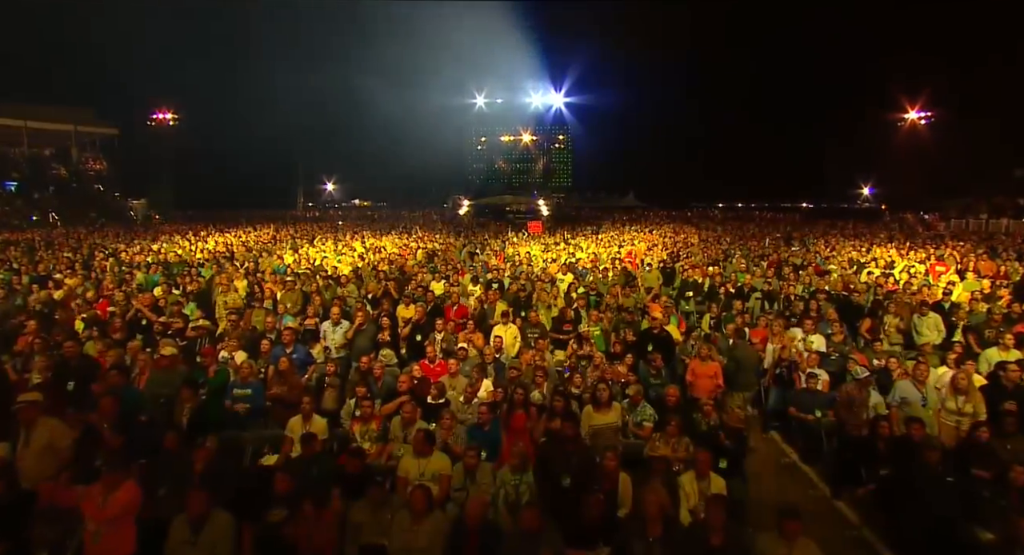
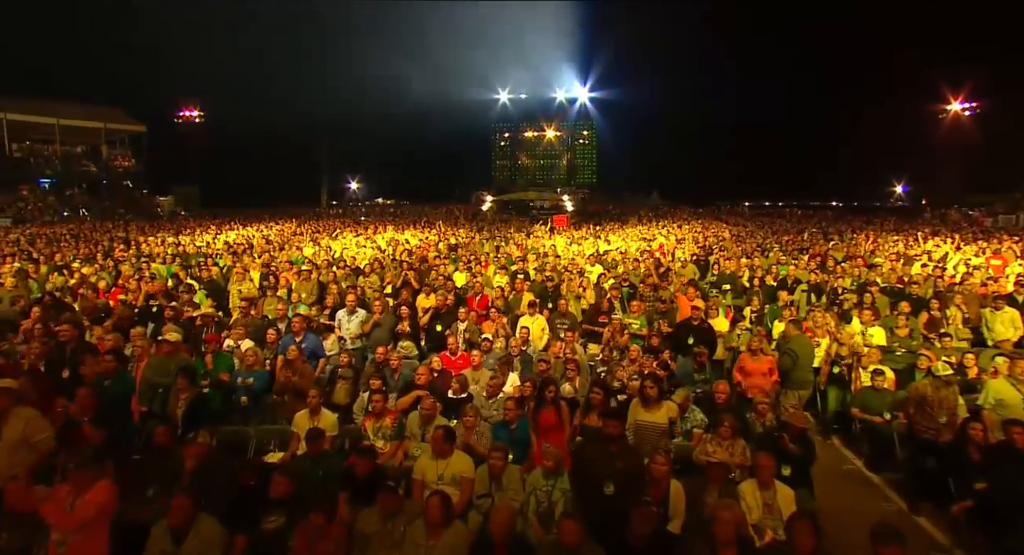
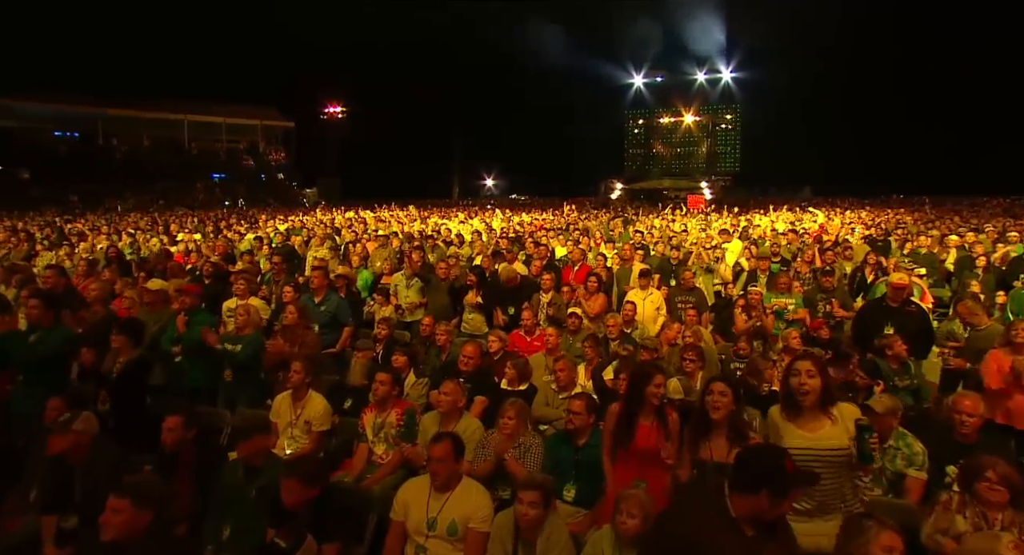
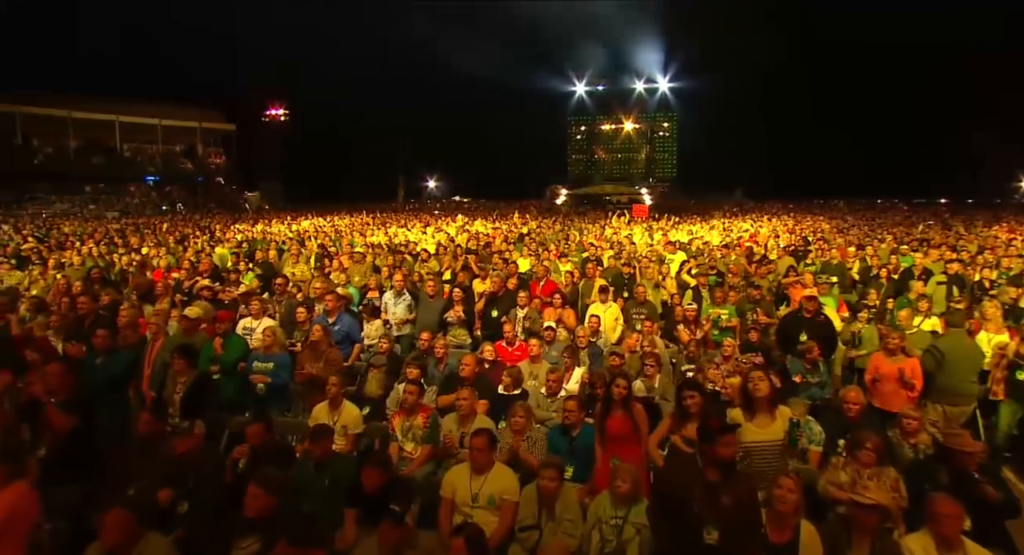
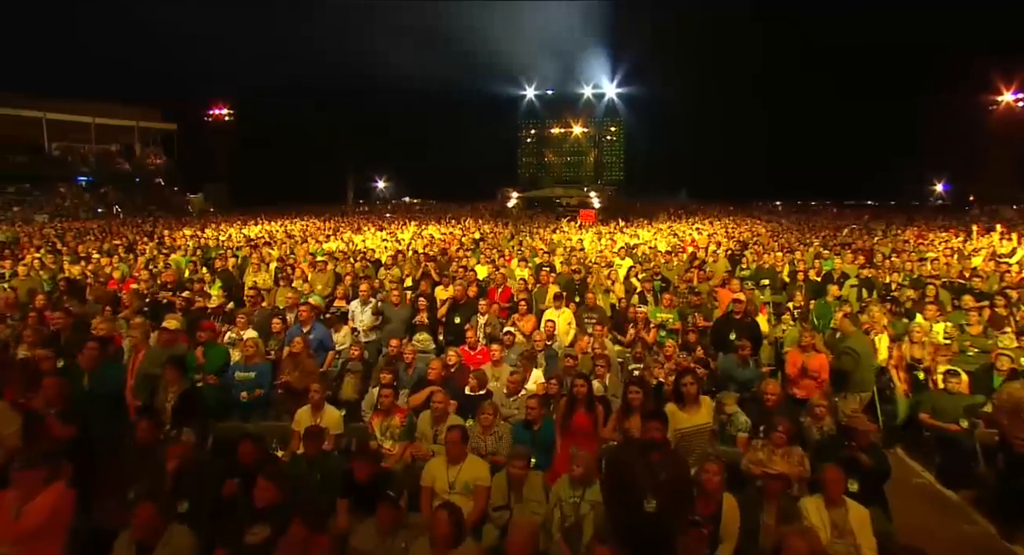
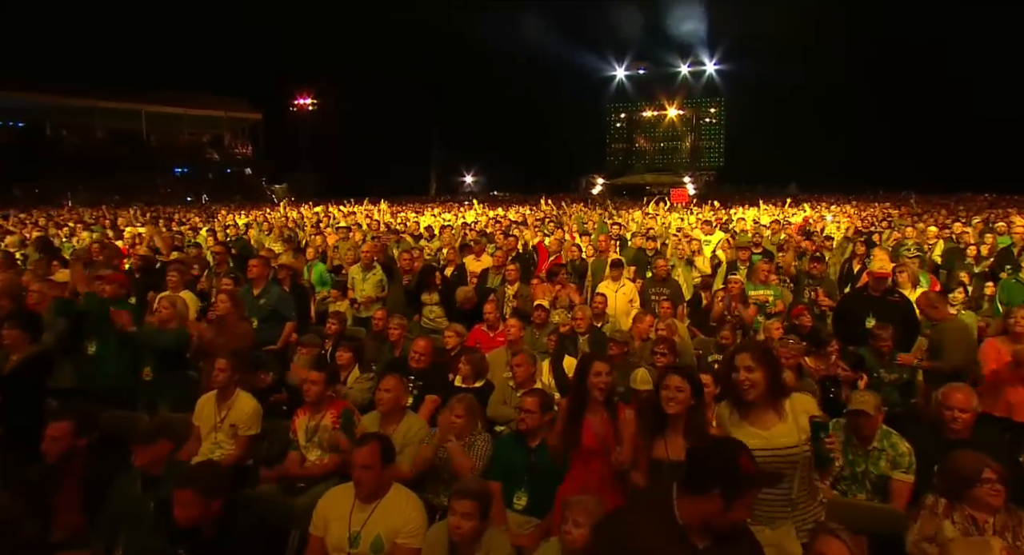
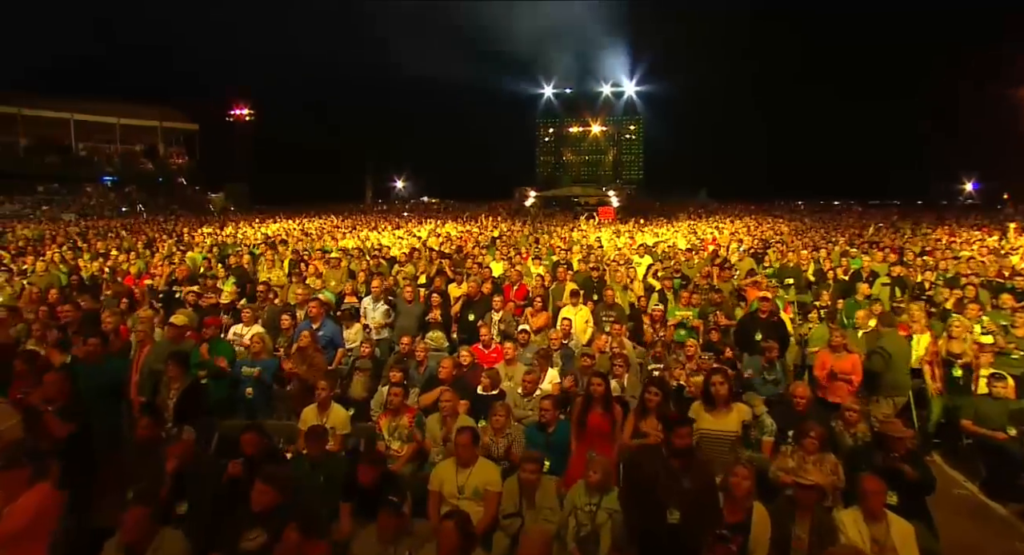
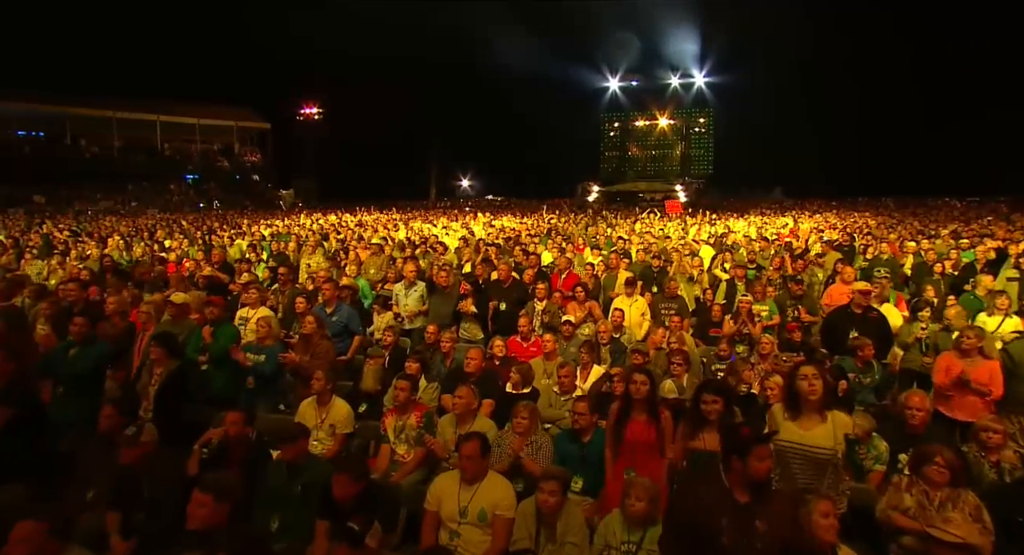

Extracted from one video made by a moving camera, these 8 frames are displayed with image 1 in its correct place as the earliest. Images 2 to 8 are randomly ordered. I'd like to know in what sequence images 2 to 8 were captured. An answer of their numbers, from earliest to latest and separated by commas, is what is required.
2, 5, 7, 4, 8, 3, 6
